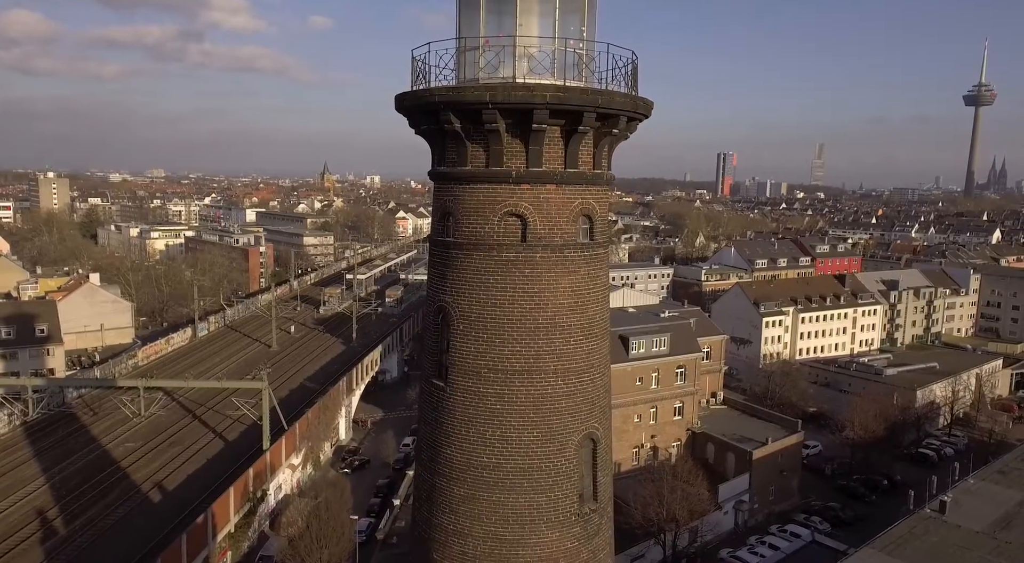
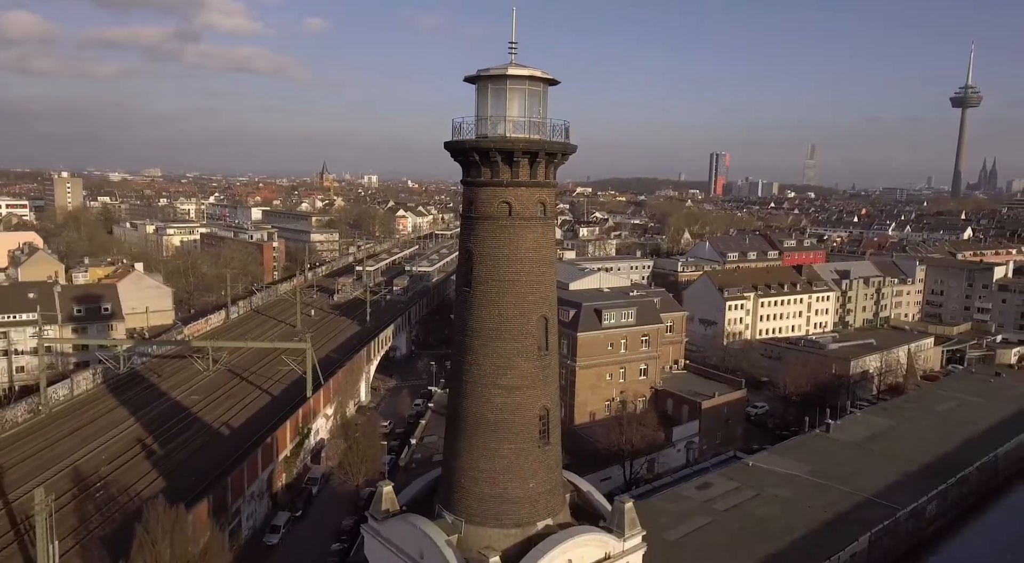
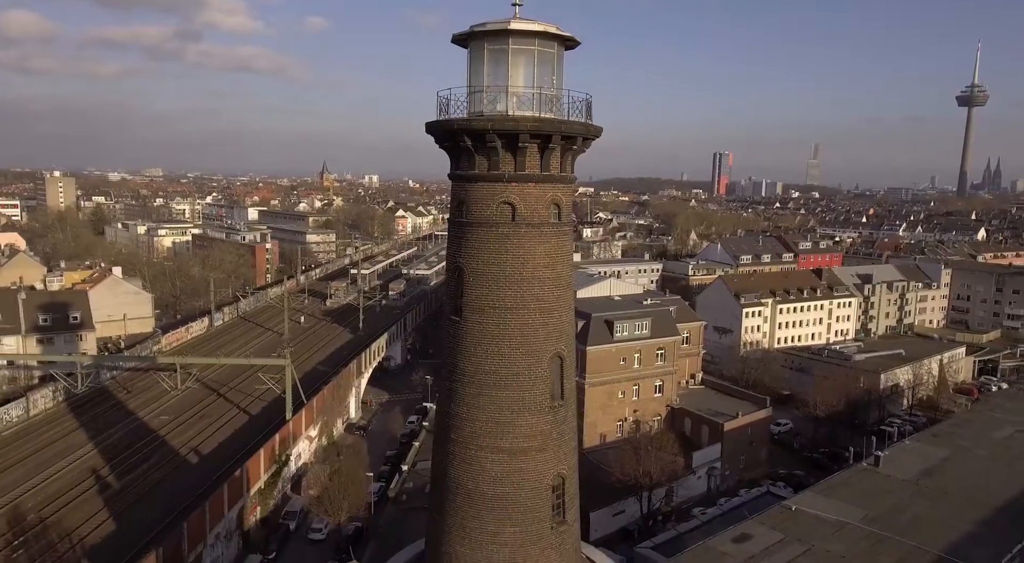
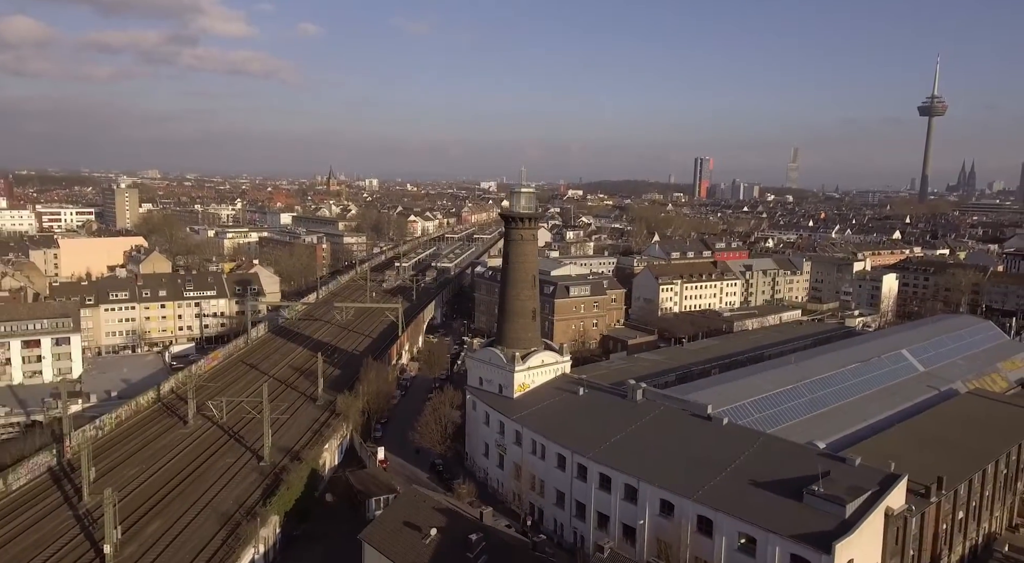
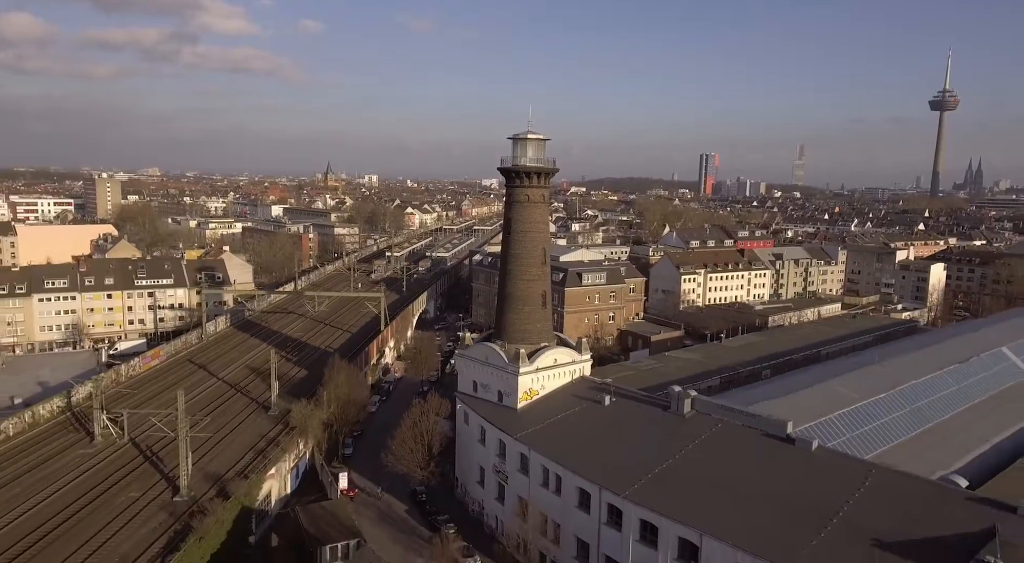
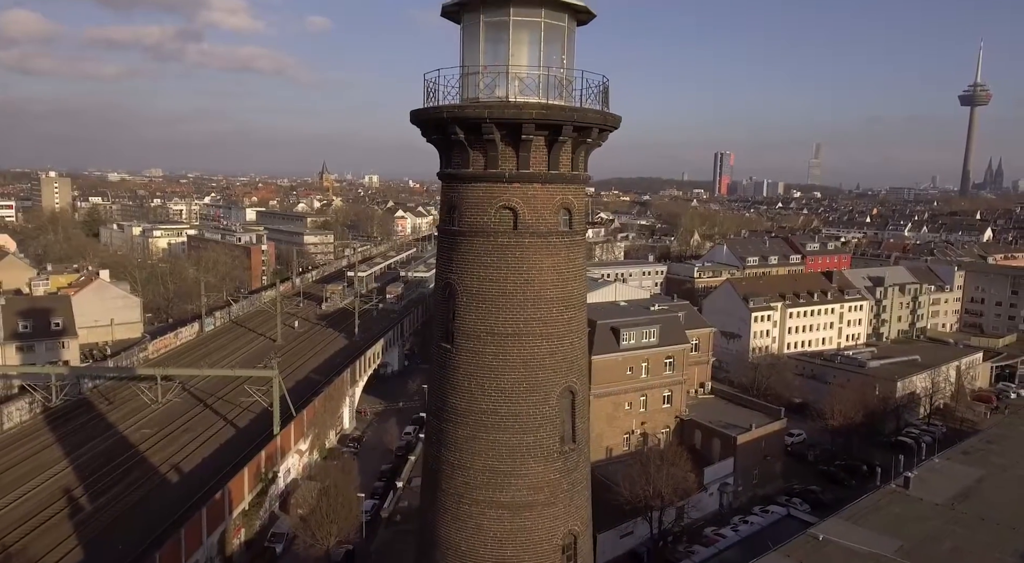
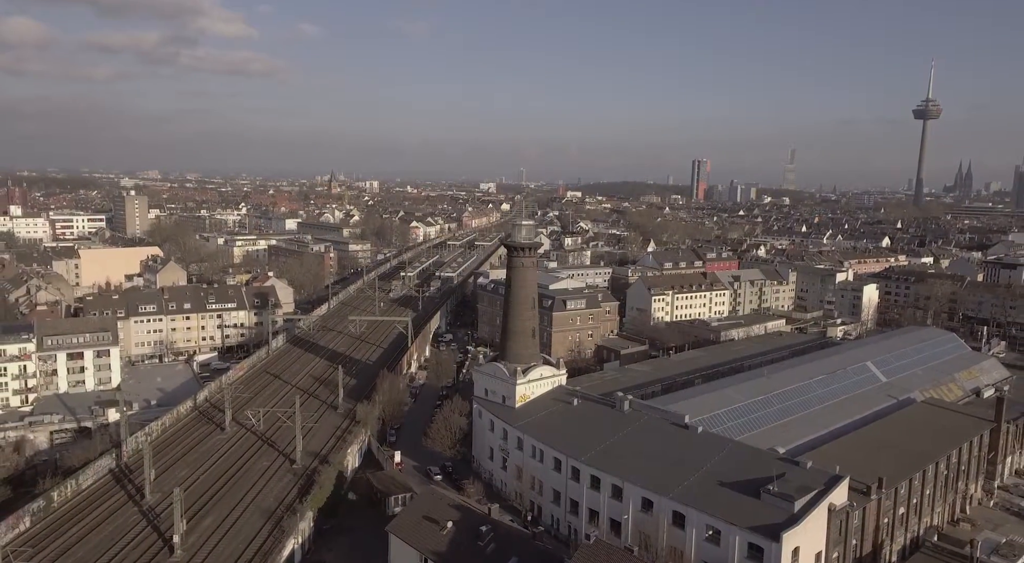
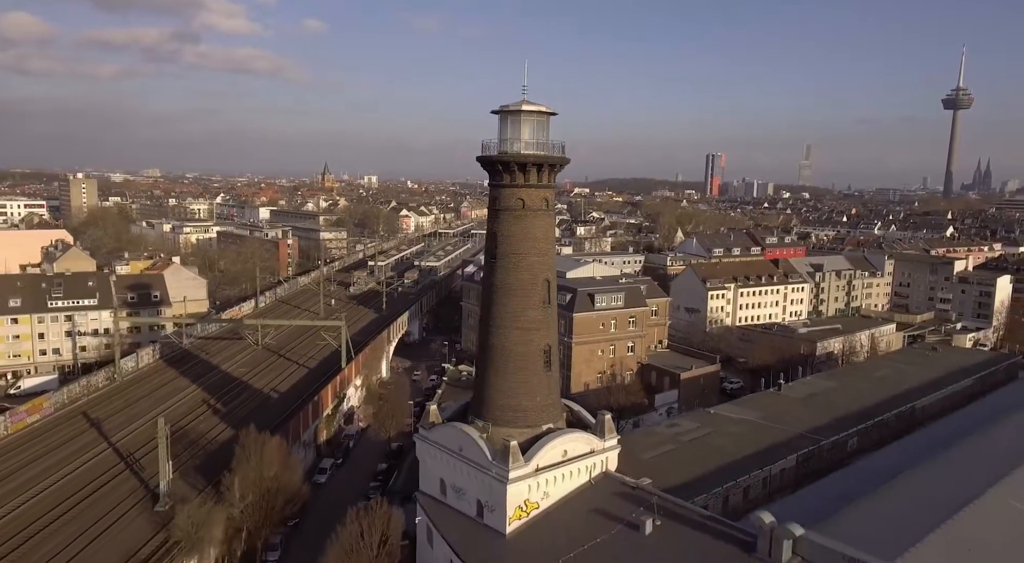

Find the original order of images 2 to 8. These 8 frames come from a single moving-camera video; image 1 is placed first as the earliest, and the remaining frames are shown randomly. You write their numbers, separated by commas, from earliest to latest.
6, 3, 2, 8, 5, 4, 7
